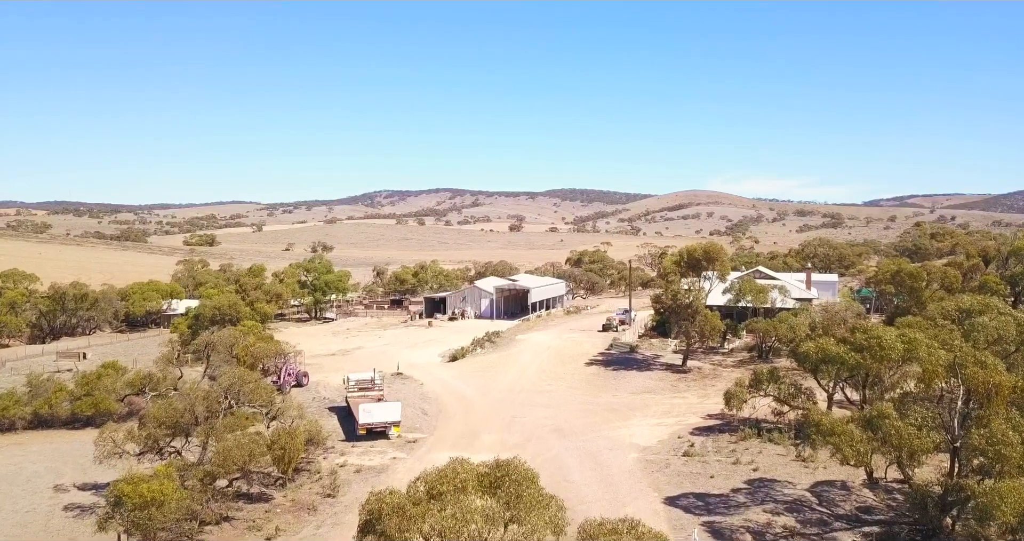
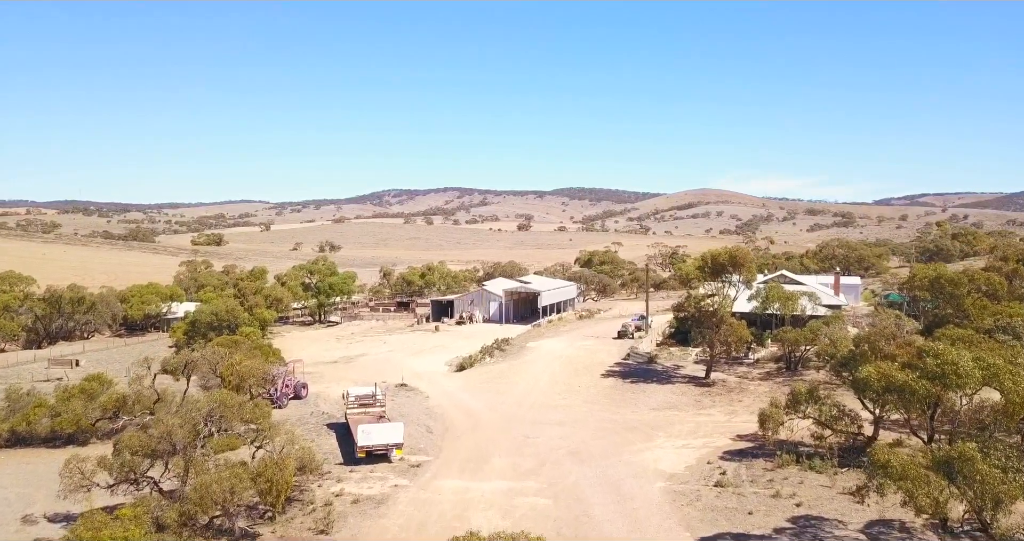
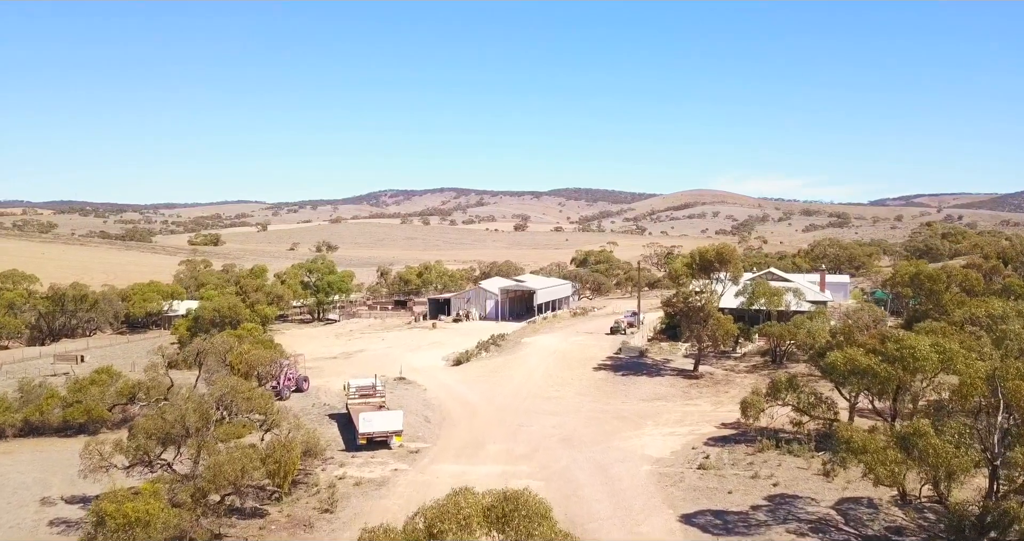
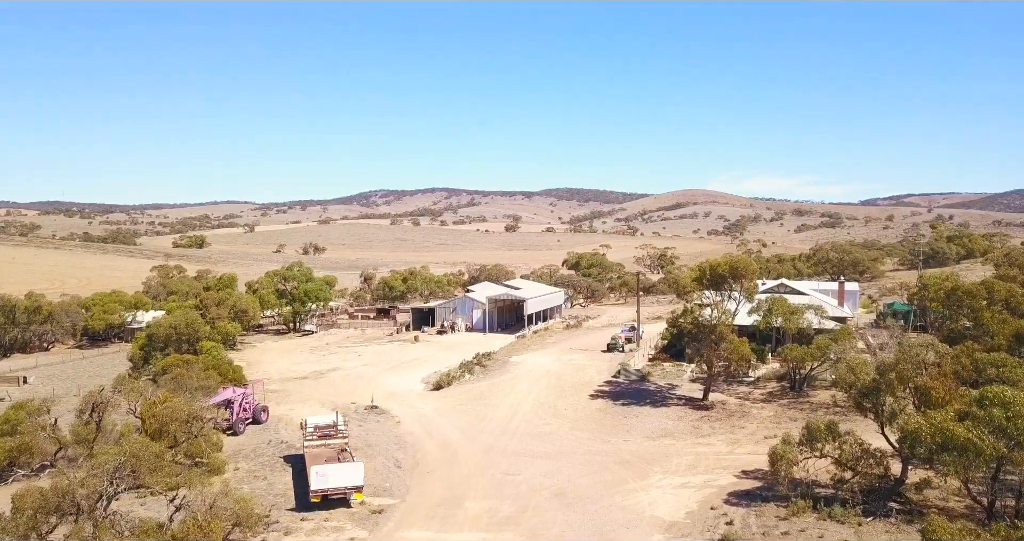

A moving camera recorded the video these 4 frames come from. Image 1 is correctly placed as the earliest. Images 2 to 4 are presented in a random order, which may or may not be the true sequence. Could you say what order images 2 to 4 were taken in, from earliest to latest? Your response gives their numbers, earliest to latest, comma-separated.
3, 2, 4
